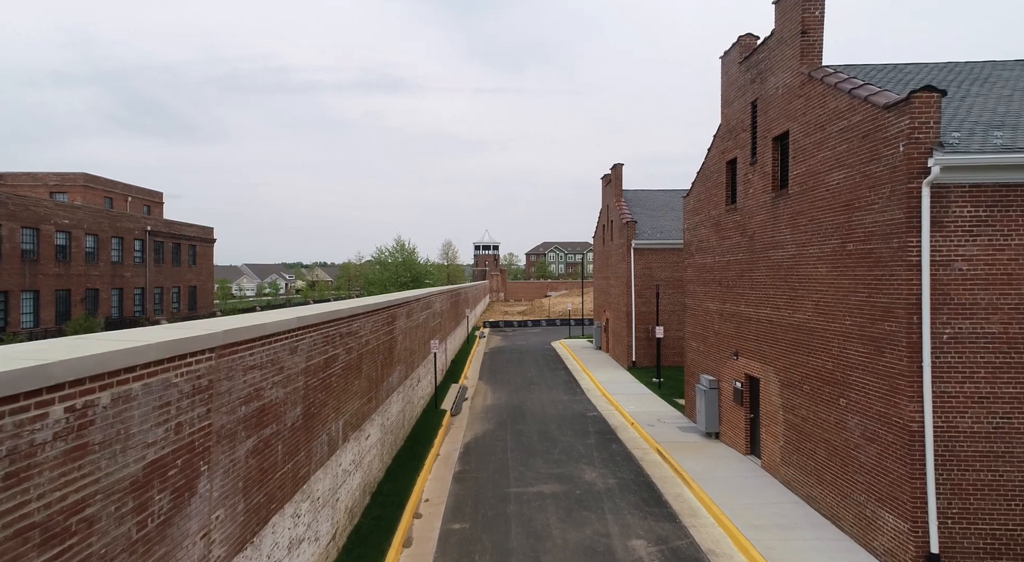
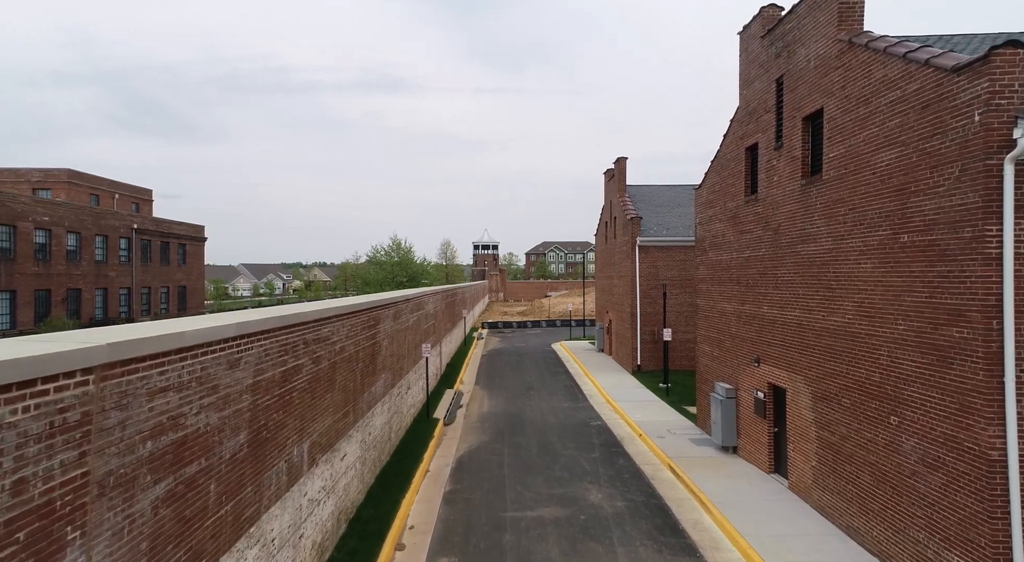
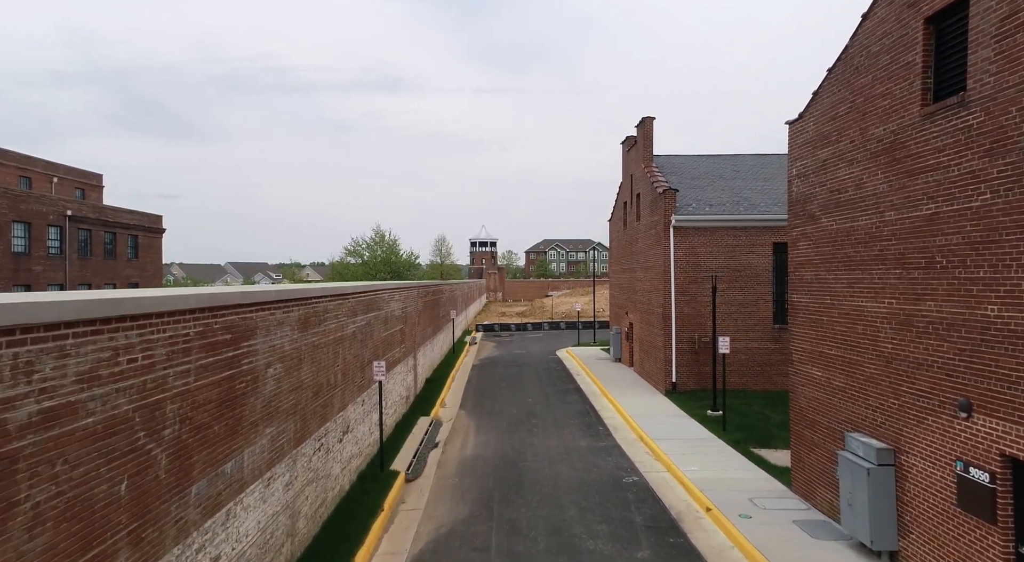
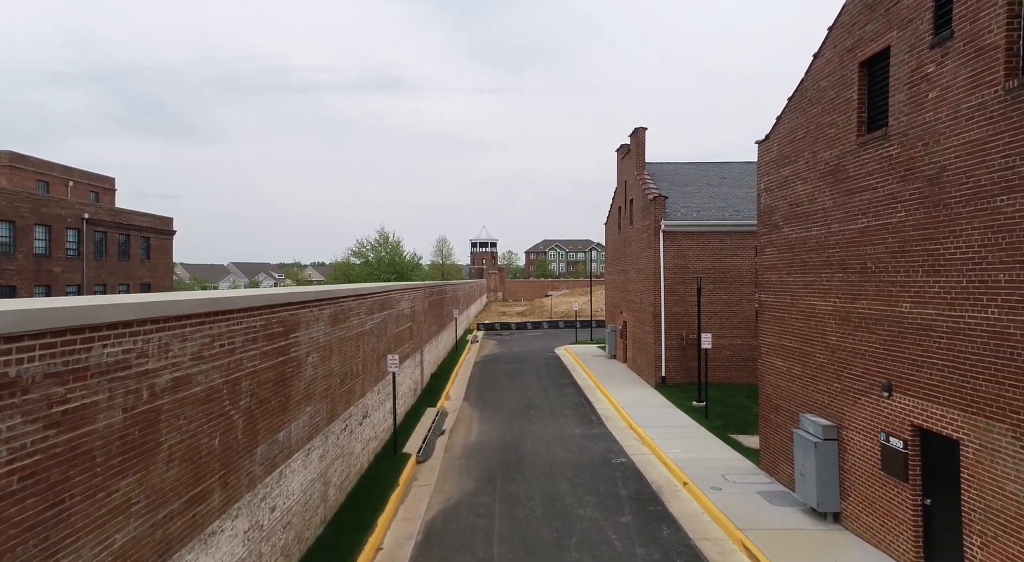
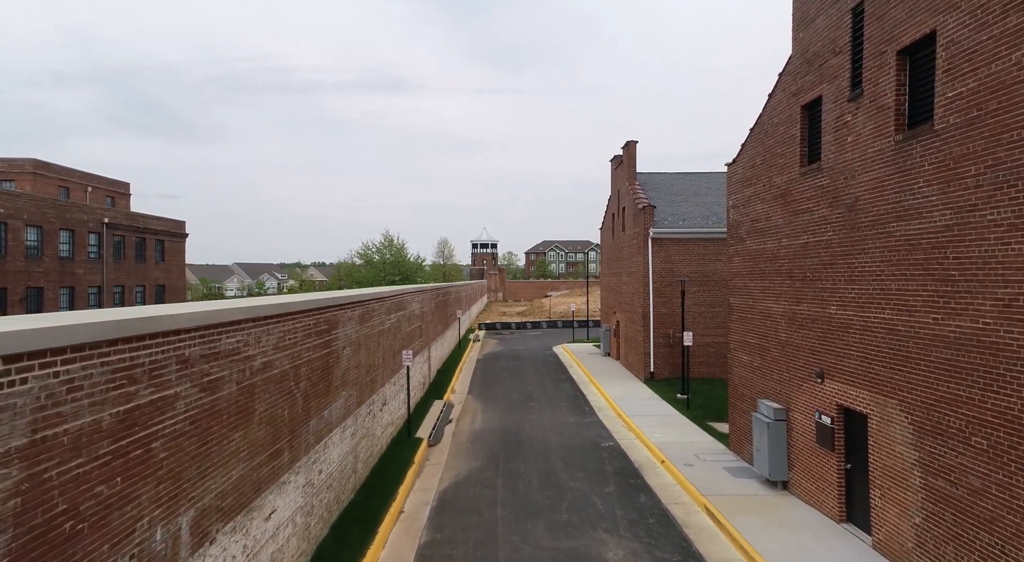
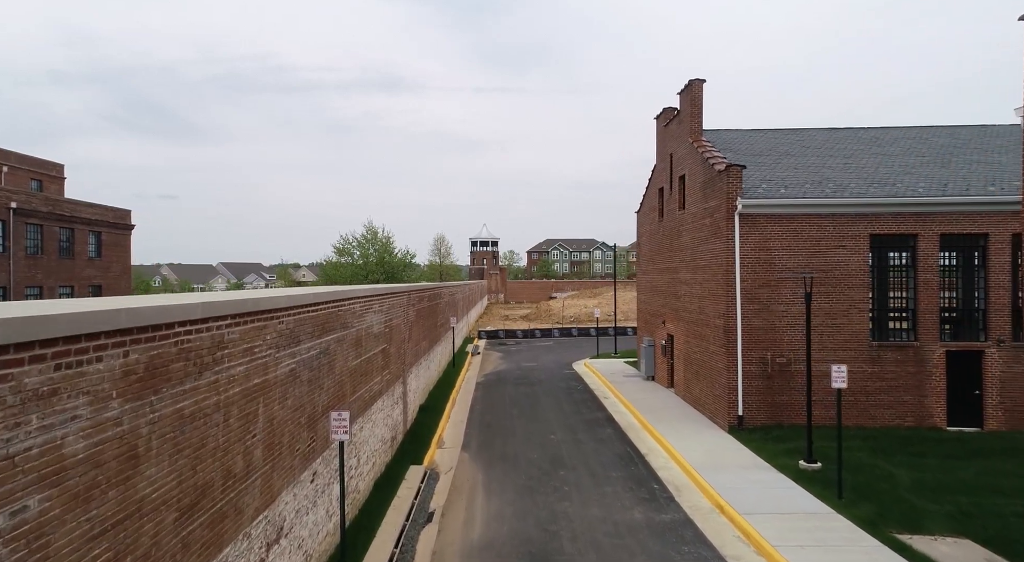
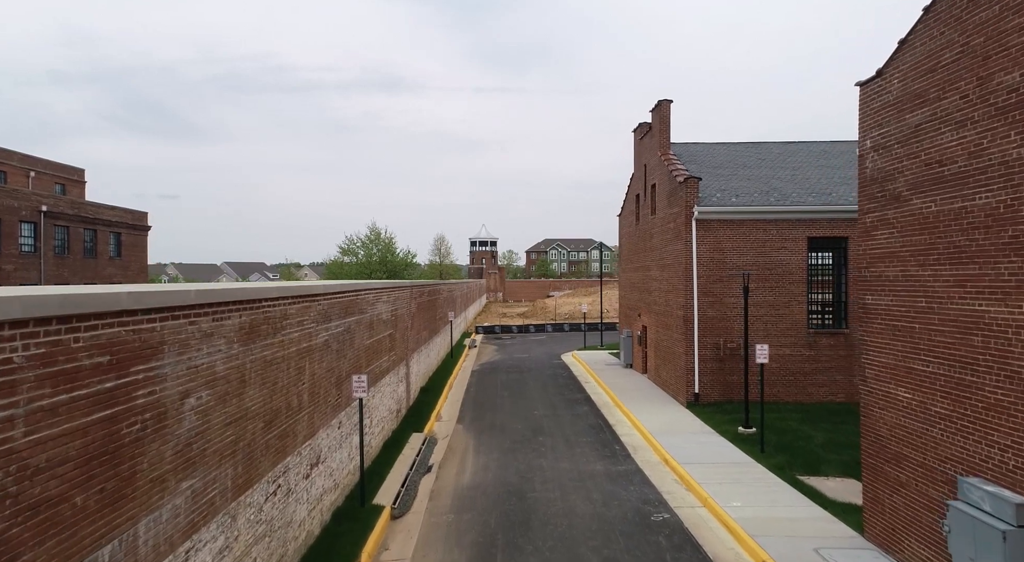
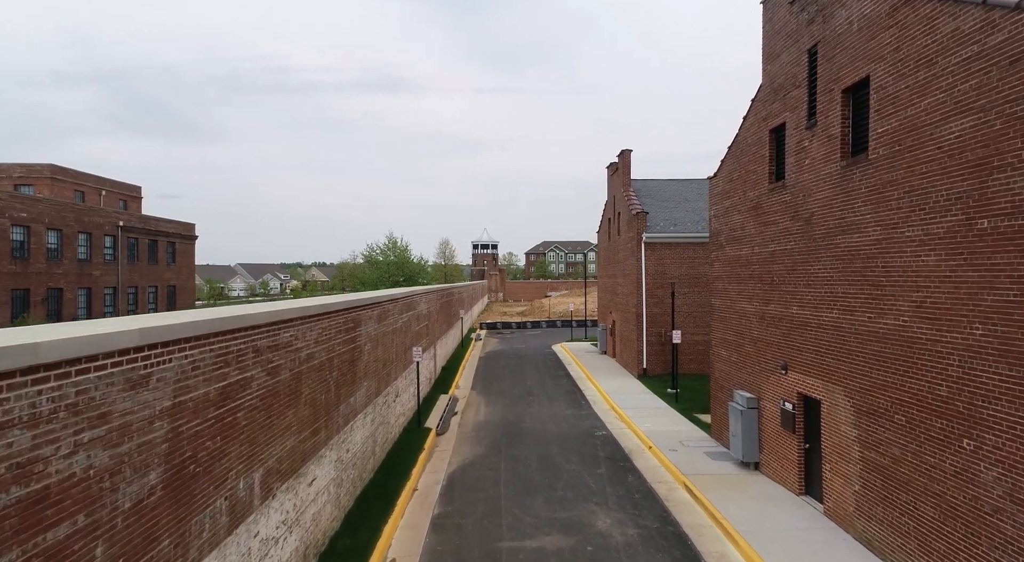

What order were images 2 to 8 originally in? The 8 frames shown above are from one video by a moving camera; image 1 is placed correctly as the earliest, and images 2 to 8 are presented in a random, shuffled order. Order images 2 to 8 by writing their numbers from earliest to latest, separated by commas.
2, 8, 5, 4, 3, 7, 6
